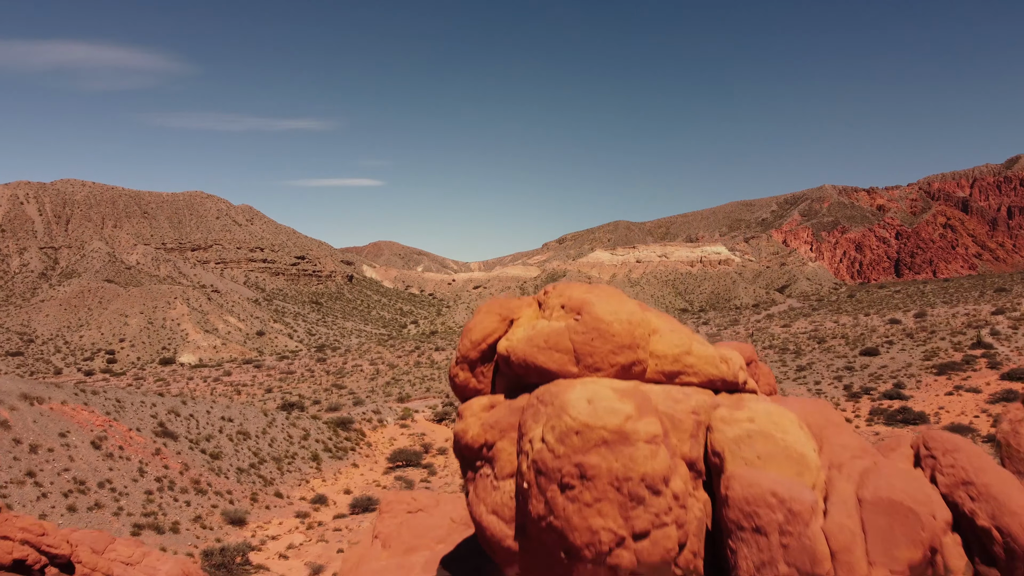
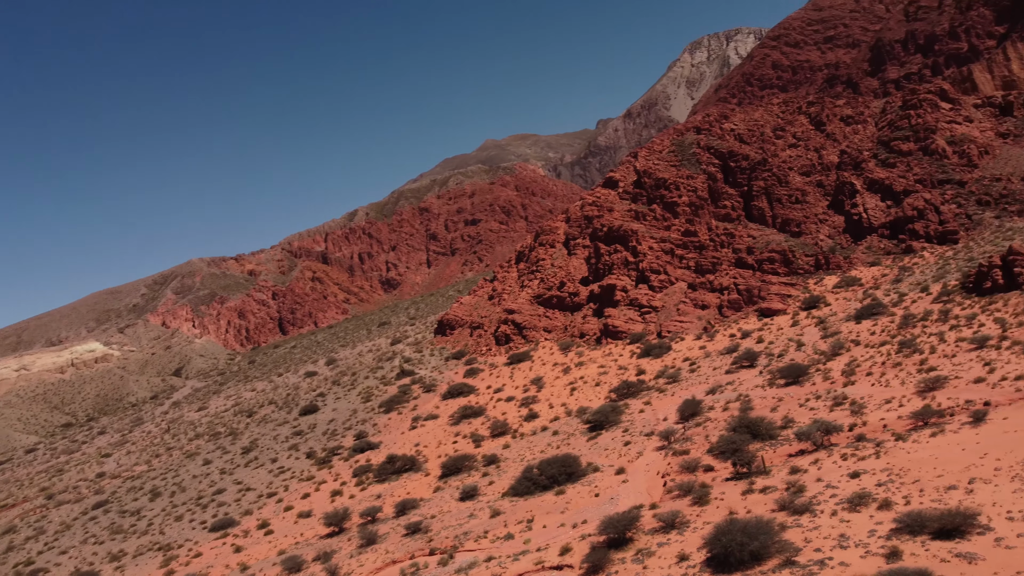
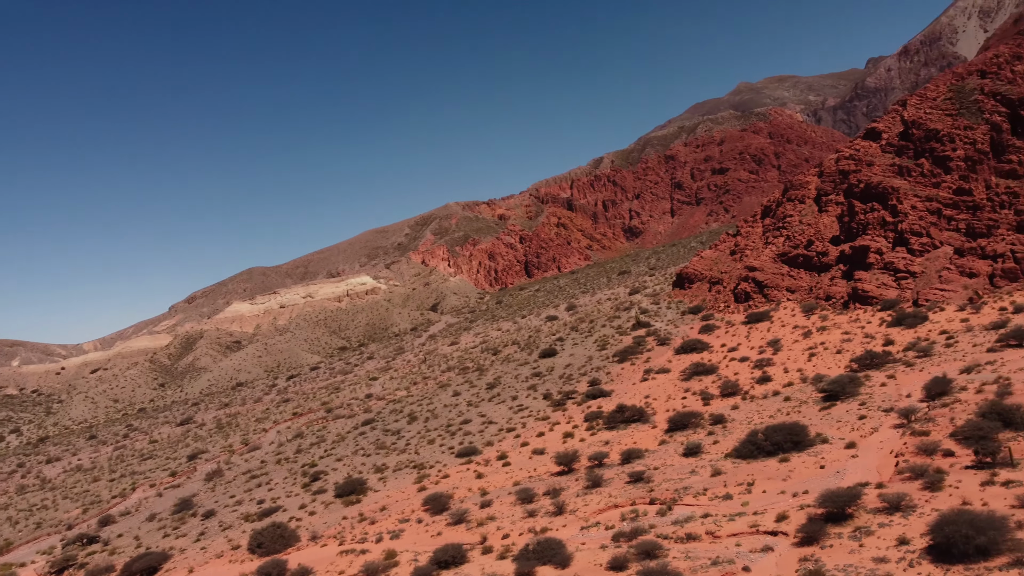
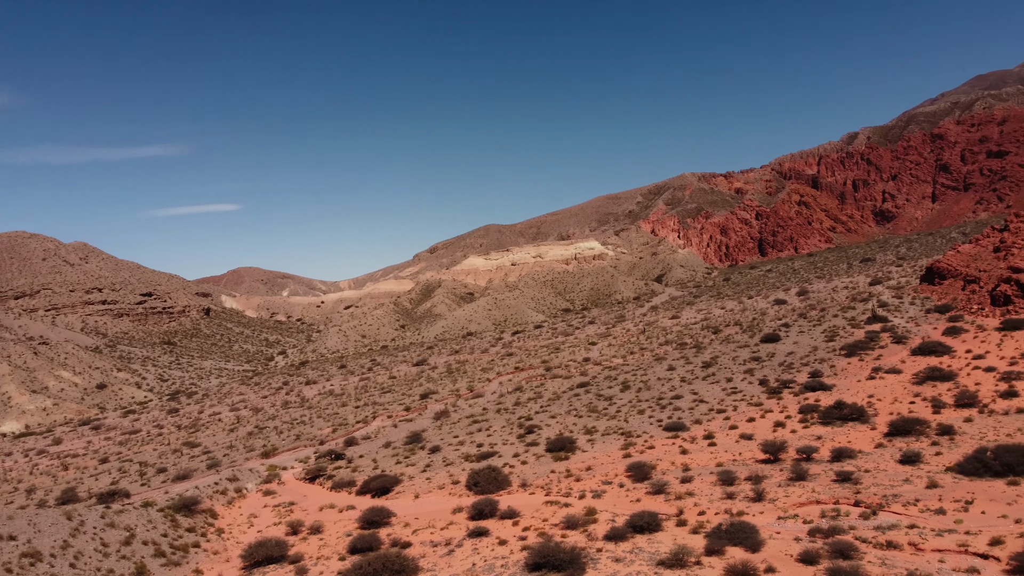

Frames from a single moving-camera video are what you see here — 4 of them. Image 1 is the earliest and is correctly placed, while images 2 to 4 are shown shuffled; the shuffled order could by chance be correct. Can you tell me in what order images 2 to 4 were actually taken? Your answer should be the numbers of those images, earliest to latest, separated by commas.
4, 3, 2
